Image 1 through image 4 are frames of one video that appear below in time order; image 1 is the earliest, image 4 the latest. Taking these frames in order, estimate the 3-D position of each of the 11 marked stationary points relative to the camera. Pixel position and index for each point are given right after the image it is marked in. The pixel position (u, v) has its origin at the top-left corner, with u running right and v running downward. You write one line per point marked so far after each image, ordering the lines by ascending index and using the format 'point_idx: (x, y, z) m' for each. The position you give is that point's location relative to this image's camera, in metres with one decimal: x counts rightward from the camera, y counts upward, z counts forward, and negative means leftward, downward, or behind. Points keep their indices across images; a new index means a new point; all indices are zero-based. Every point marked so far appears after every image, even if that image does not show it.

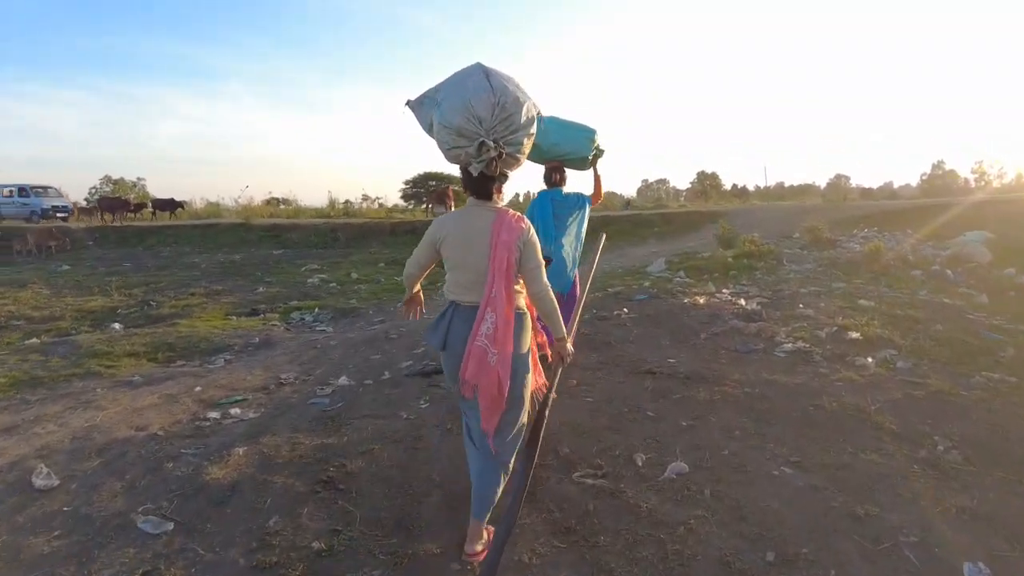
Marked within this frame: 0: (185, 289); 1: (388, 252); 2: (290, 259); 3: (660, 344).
0: (-5.6, 0.0, +11.4) m
1: (-3.2, +0.9, +17.5) m
2: (-5.5, +0.7, +16.6) m
3: (+1.2, -0.5, +5.6) m
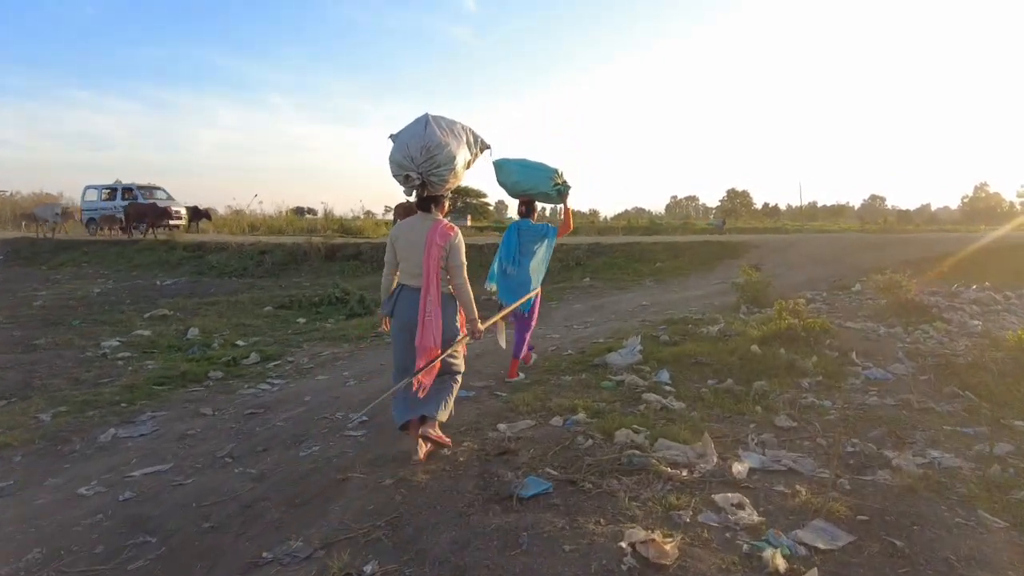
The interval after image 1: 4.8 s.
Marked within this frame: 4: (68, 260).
0: (-6.8, -0.8, +7.3) m
1: (-4.2, 0.0, +13.3) m
2: (-6.5, -0.1, +12.5) m
3: (-0.2, -1.3, +1.2) m
4: (-13.2, +0.9, +20.0) m
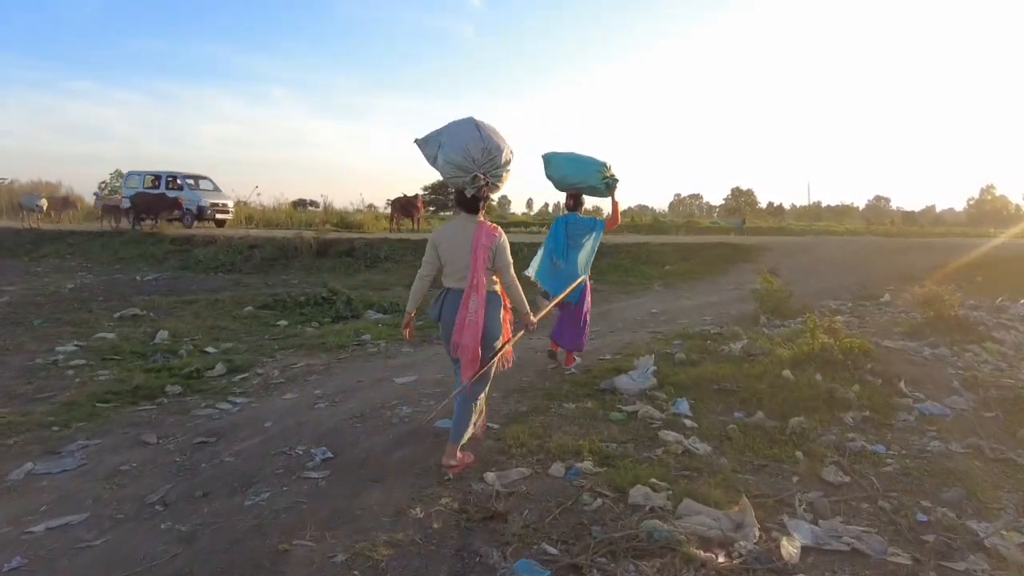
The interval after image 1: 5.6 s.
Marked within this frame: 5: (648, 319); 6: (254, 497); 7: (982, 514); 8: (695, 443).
0: (-6.8, -0.7, +6.5) m
1: (-4.2, +0.1, +12.5) m
2: (-6.5, -0.1, +11.7) m
3: (-0.3, -1.4, +0.5) m
4: (-13.2, +1.1, +19.3) m
5: (+1.6, -0.4, +8.1) m
6: (-1.4, -1.1, +3.5) m
7: (+2.1, -1.0, +3.0) m
8: (+1.0, -0.9, +3.8) m
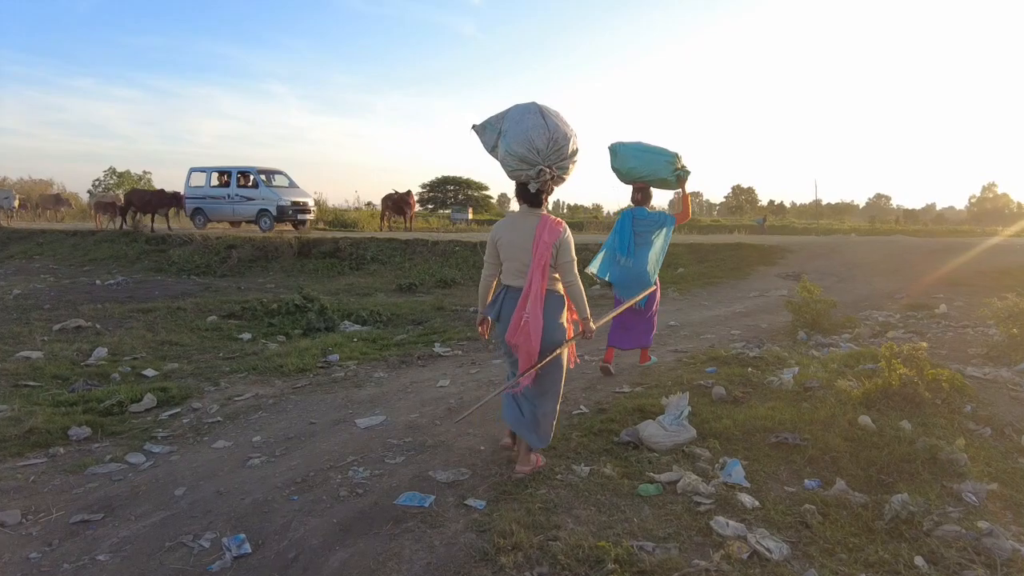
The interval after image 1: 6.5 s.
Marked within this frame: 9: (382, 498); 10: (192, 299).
0: (-6.9, -0.8, +5.3) m
1: (-4.3, 0.0, +11.4) m
2: (-6.6, -0.1, +10.6) m
3: (-0.3, -1.5, -0.7) m
4: (-13.3, +1.0, +18.1) m
5: (+1.6, -0.5, +7.0) m
6: (-1.4, -1.2, +2.4) m
7: (+2.1, -1.1, +1.8) m
8: (+1.0, -1.0, +2.6) m
9: (-0.6, -1.0, +3.2) m
10: (-5.0, -0.1, +10.8) m
